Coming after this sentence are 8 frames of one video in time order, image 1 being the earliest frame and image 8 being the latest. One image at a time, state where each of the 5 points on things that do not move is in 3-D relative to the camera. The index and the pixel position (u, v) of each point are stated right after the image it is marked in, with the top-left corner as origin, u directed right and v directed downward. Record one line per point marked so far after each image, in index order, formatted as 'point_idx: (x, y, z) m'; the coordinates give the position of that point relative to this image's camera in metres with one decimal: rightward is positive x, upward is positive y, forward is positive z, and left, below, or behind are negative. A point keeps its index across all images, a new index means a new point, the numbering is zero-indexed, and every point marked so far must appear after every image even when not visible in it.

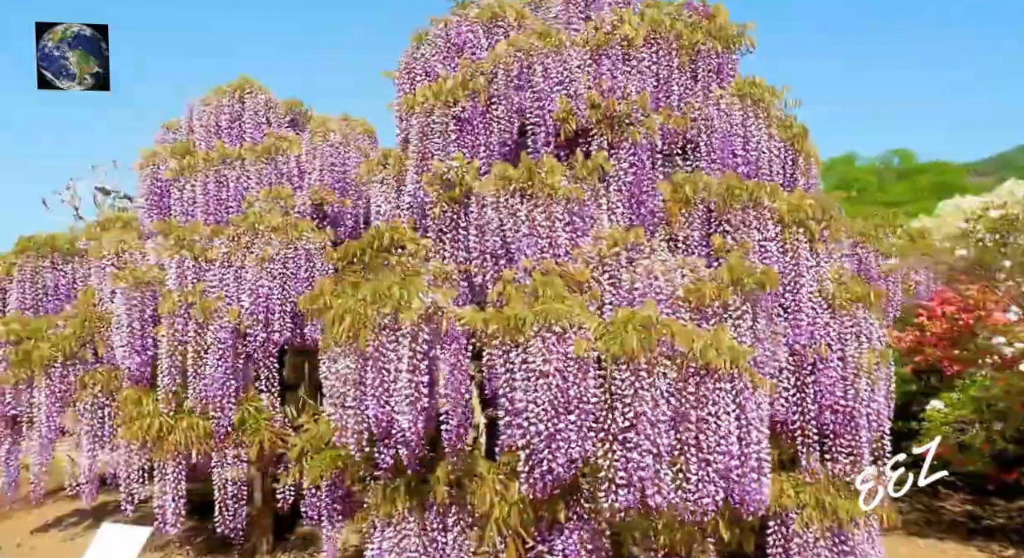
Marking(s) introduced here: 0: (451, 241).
0: (-0.4, +0.2, +5.4) m
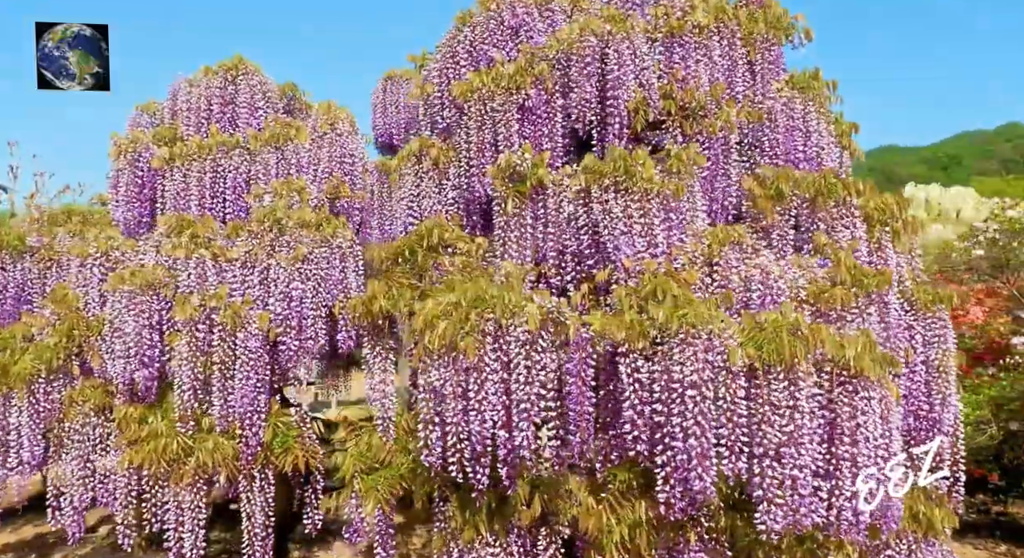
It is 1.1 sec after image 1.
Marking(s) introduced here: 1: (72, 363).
0: (+0.1, +0.2, +5.0) m
1: (-3.0, -0.6, +5.4) m
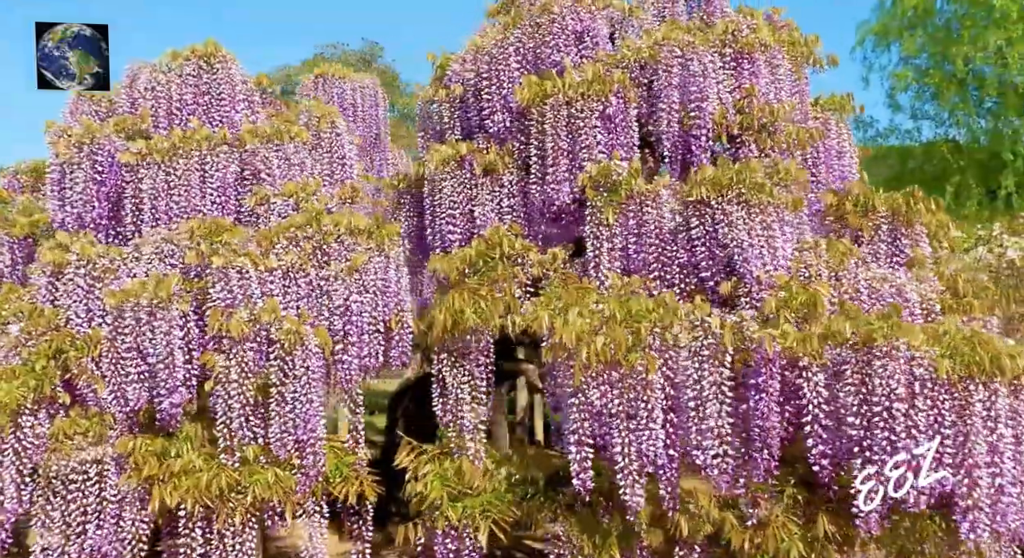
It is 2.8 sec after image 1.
0: (+0.6, +0.2, +4.8) m
1: (-2.5, -0.6, +4.5) m
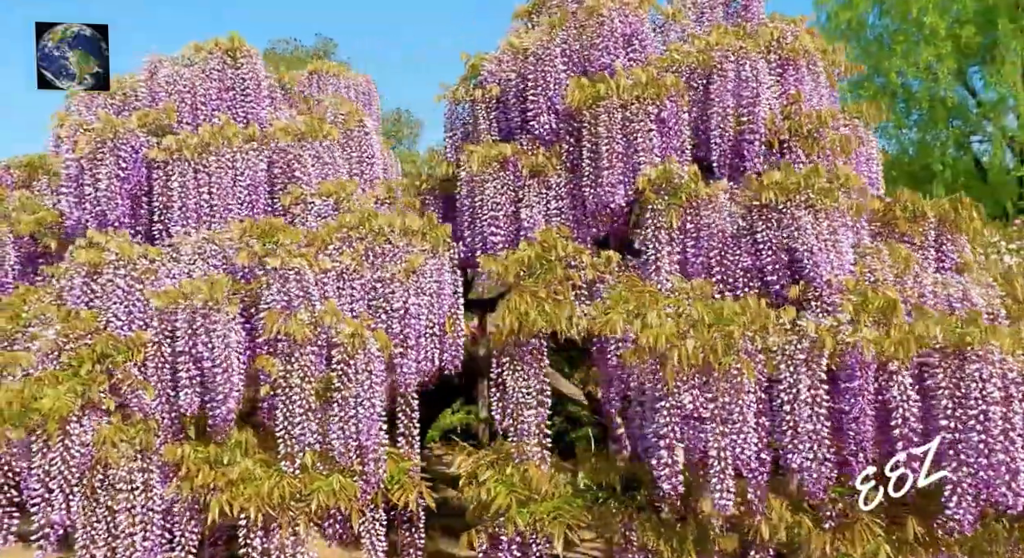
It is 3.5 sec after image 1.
0: (+0.9, +0.1, +4.9) m
1: (-2.1, -0.6, +4.3) m
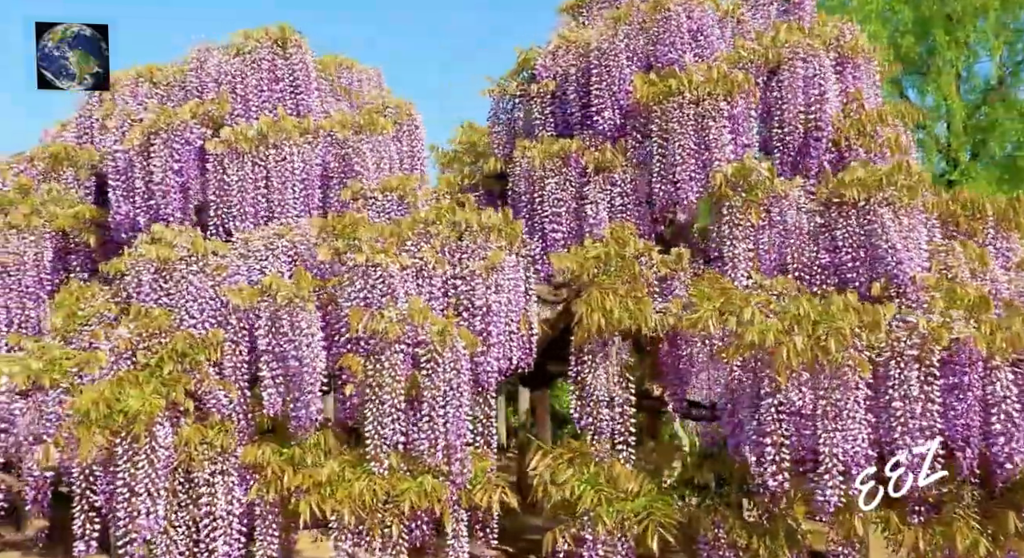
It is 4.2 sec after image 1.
0: (+1.4, +0.2, +4.9) m
1: (-1.7, -0.6, +4.2) m
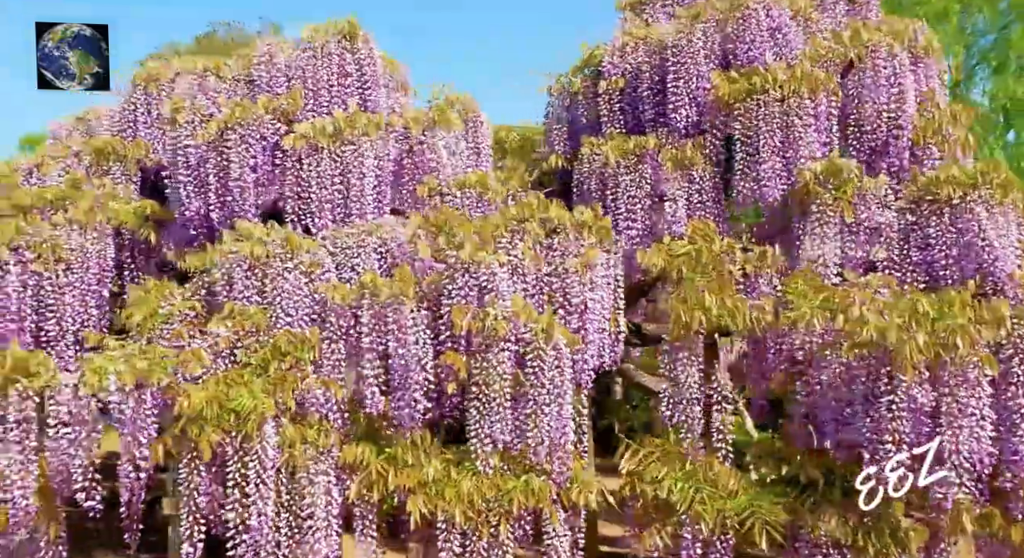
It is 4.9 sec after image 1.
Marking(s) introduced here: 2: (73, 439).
0: (+1.9, +0.2, +4.9) m
1: (-1.1, -0.6, +4.1) m
2: (-2.2, -0.8, +4.2) m
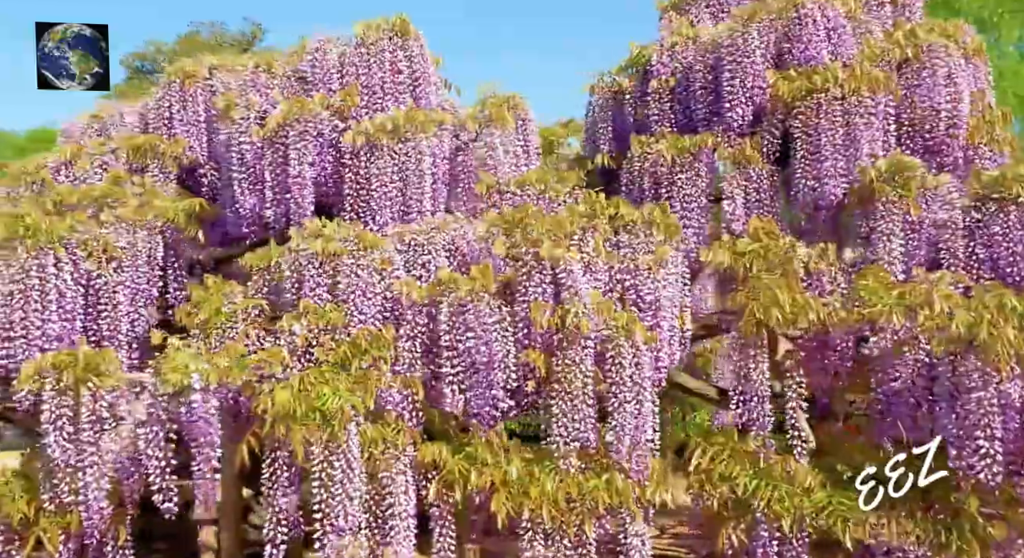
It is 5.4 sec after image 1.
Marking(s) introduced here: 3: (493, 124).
0: (+2.3, +0.2, +4.9) m
1: (-0.7, -0.6, +4.0) m
2: (-1.8, -0.8, +4.1) m
3: (-0.2, +1.0, +5.6) m
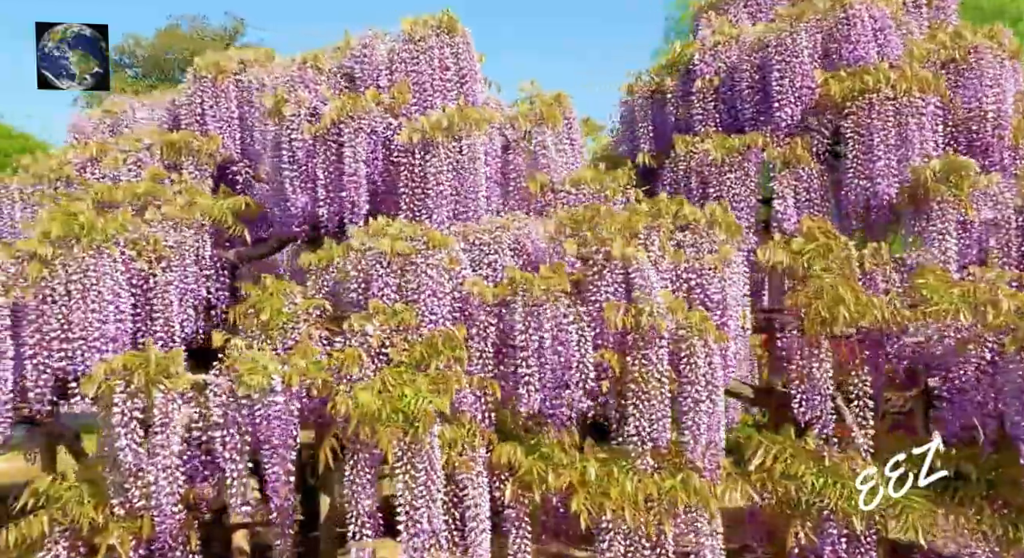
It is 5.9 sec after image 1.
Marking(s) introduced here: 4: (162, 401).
0: (+2.6, +0.2, +5.0) m
1: (-0.3, -0.6, +4.0) m
2: (-1.4, -0.8, +4.0) m
3: (+0.2, +1.0, +5.6) m
4: (-1.6, -0.6, +3.9) m
